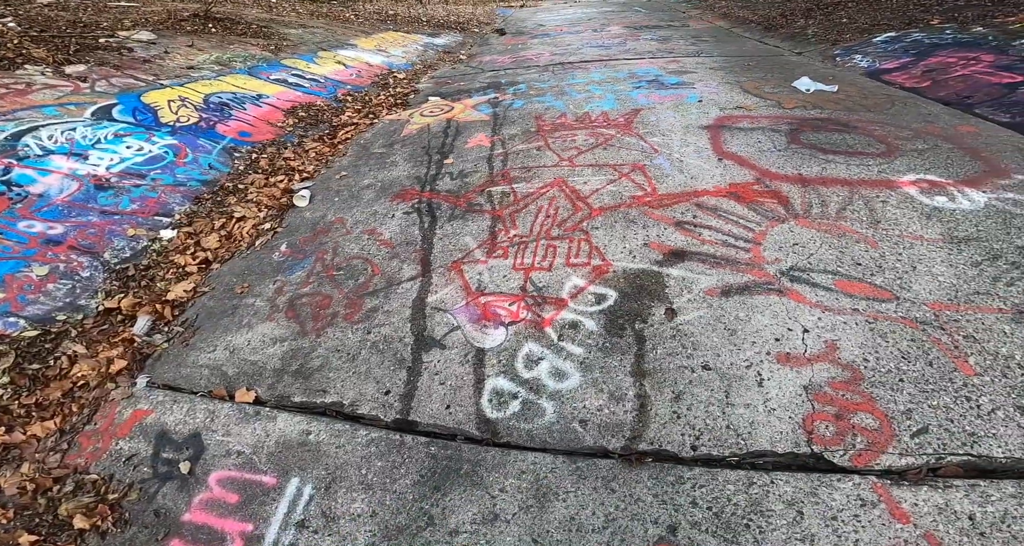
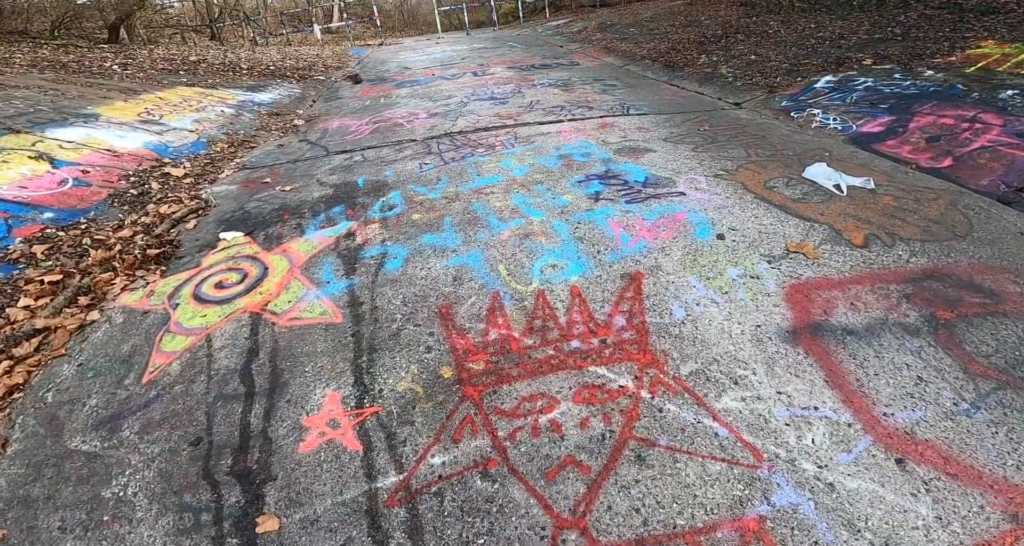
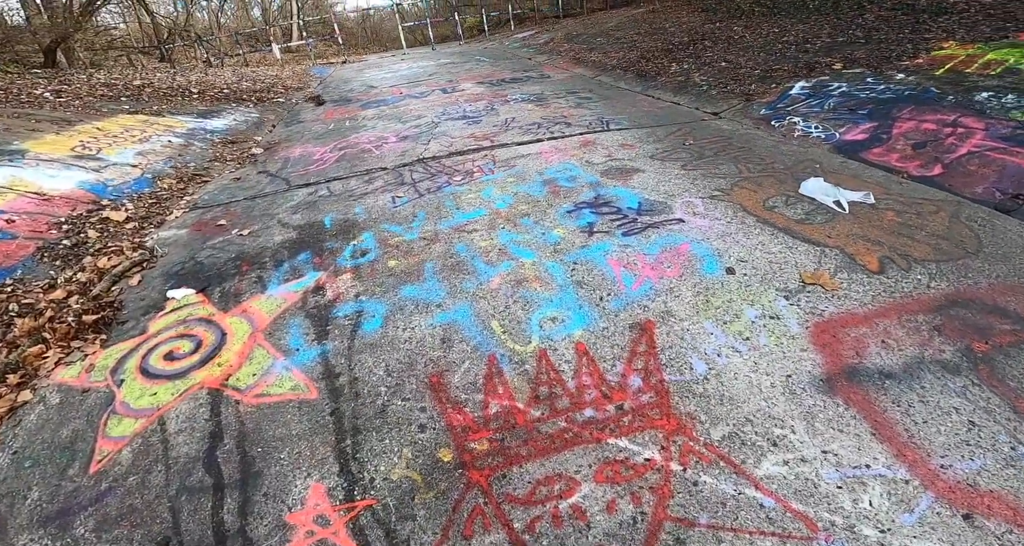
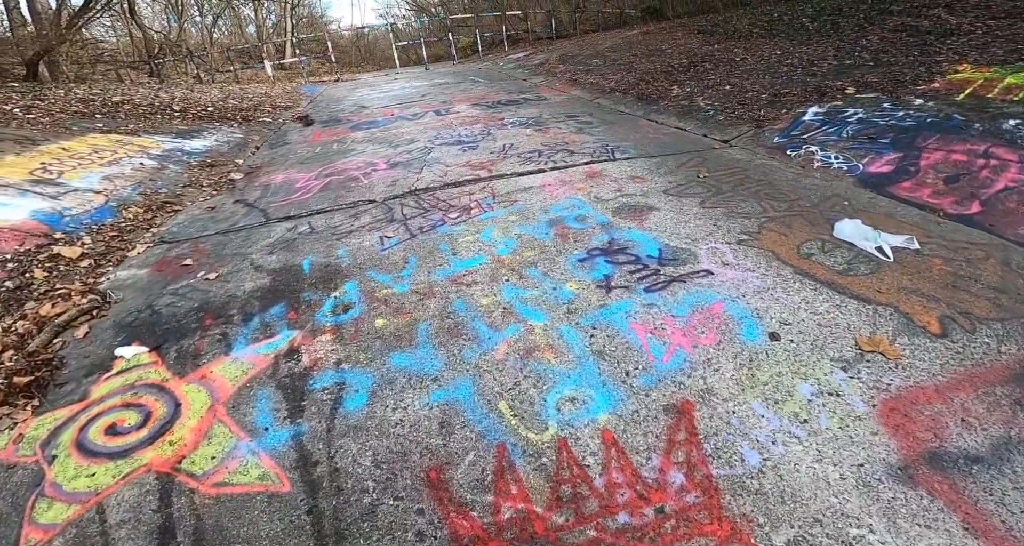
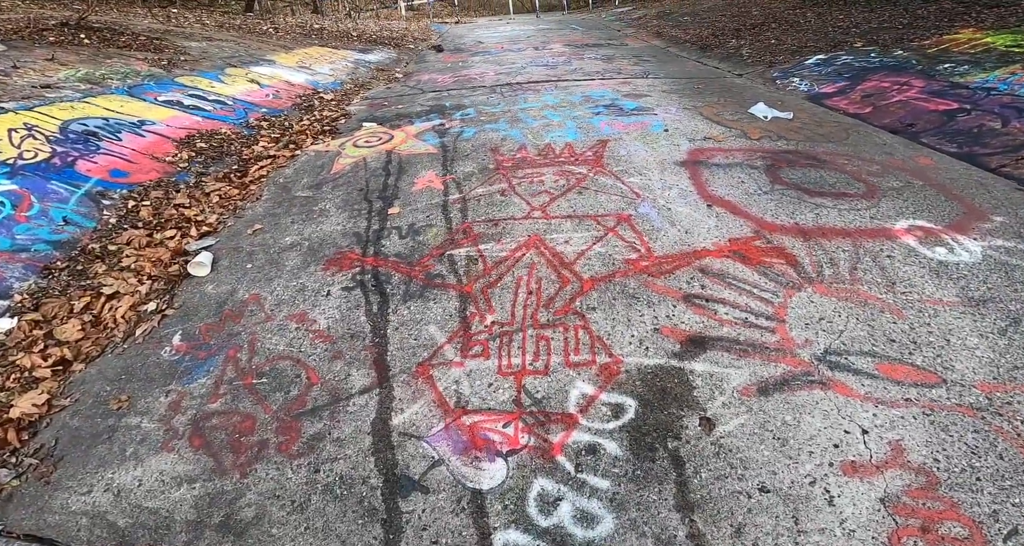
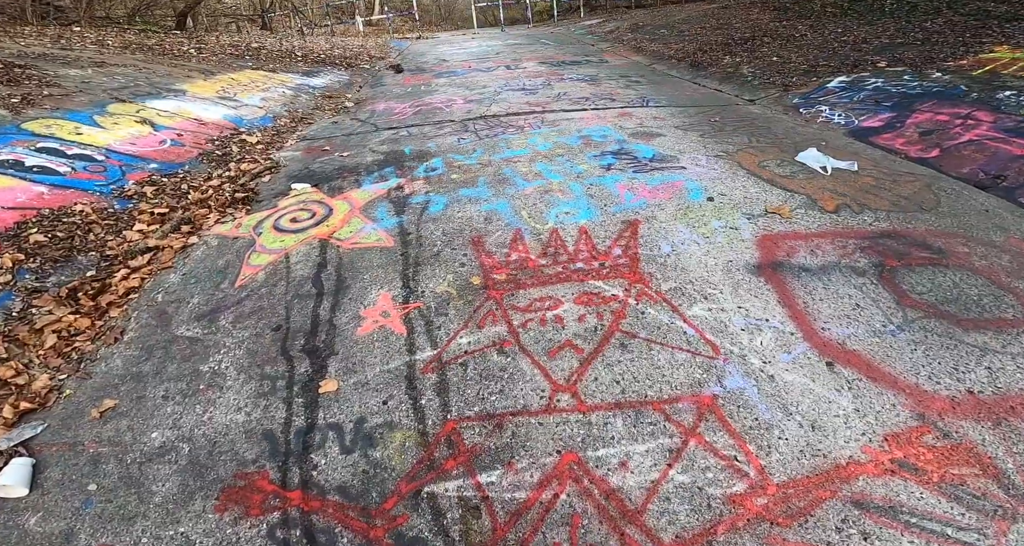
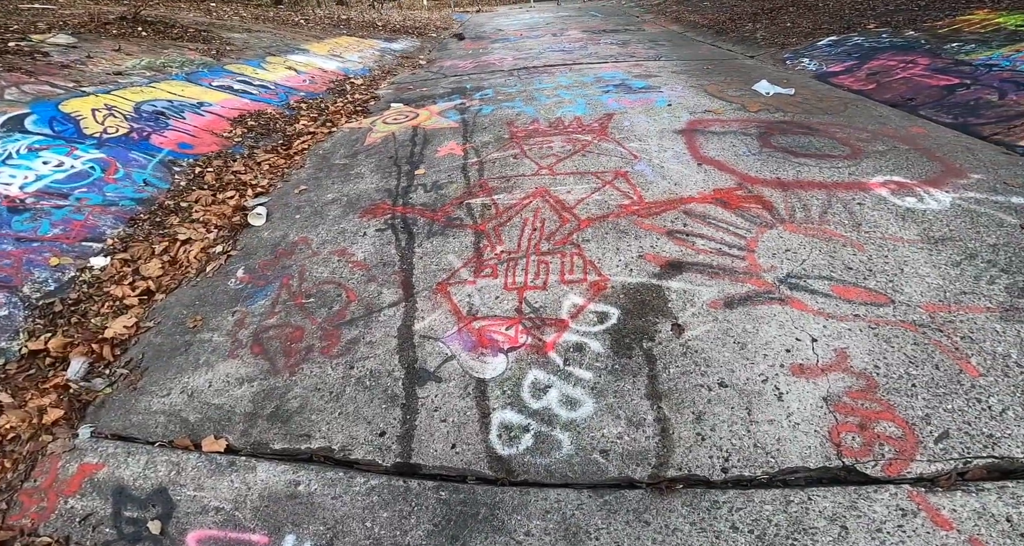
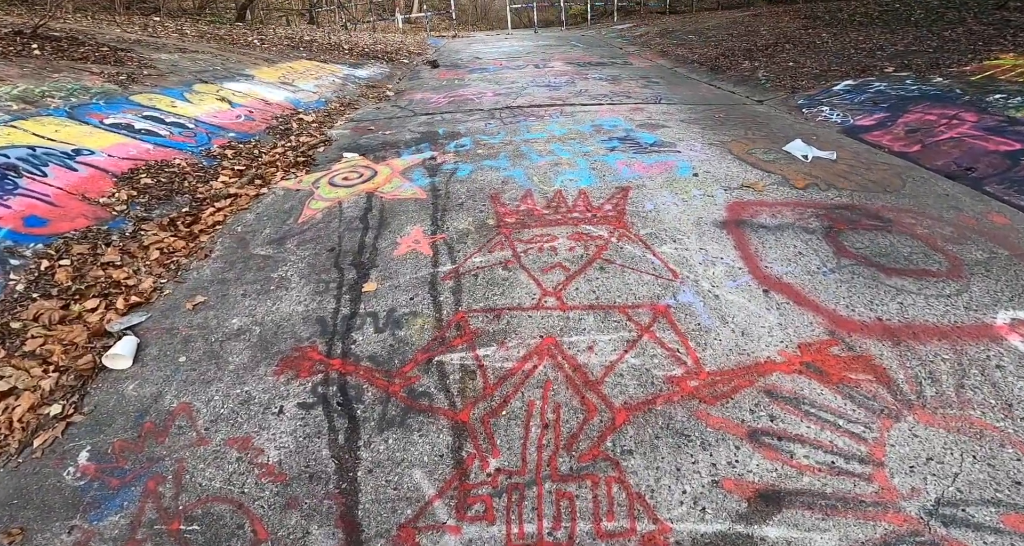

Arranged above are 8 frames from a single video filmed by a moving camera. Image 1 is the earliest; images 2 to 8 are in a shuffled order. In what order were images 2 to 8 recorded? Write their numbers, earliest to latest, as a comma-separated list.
7, 5, 8, 6, 2, 3, 4
